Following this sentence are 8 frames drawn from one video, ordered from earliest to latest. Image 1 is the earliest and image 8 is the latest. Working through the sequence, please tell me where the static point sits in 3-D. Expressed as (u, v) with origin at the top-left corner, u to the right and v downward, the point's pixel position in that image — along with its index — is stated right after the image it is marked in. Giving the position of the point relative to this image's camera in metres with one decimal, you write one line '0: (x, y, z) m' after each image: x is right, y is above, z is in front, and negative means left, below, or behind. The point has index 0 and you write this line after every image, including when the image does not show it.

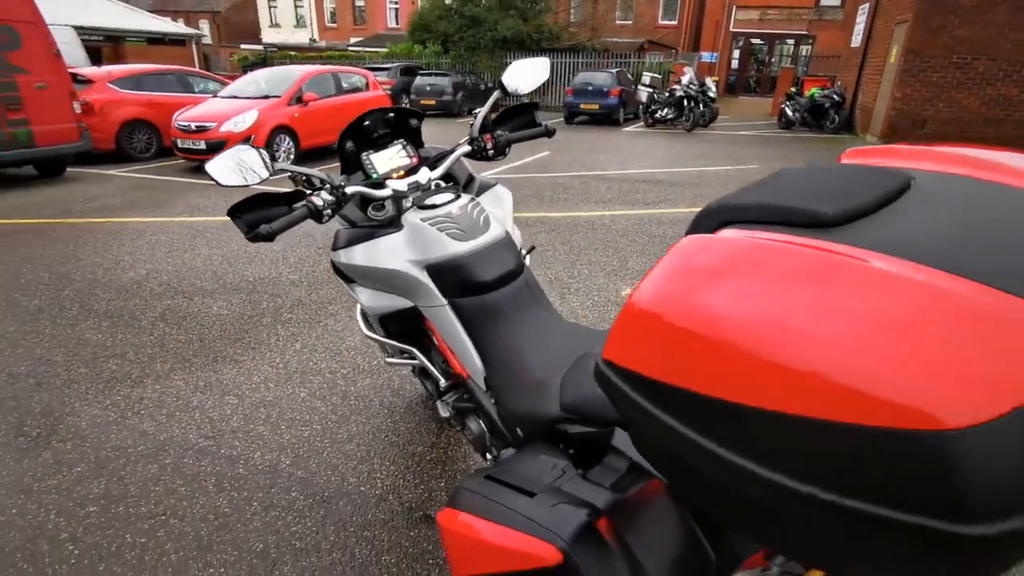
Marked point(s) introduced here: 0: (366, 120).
0: (-0.5, +0.6, +2.1) m
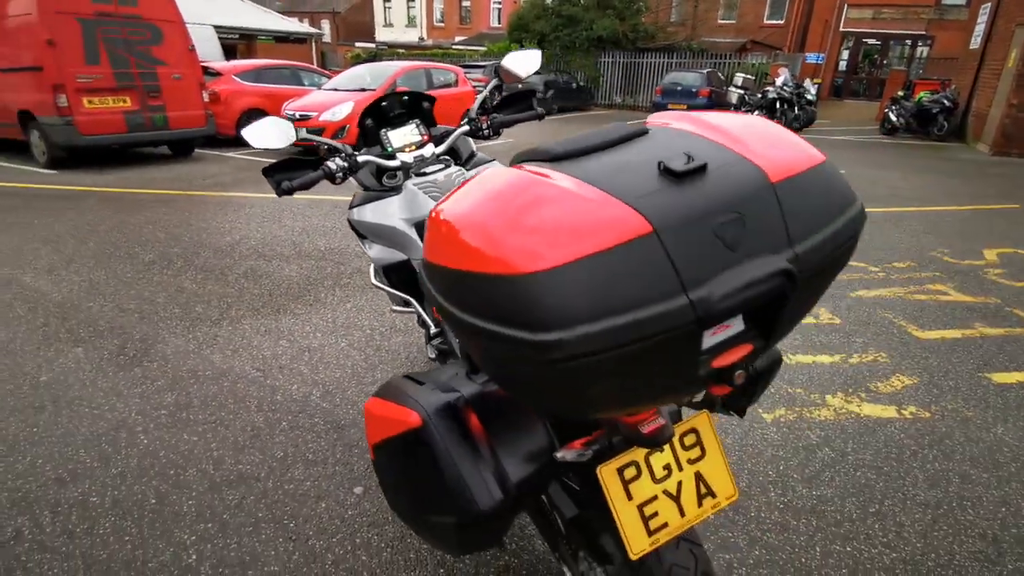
0: (-0.5, +0.8, +2.5) m
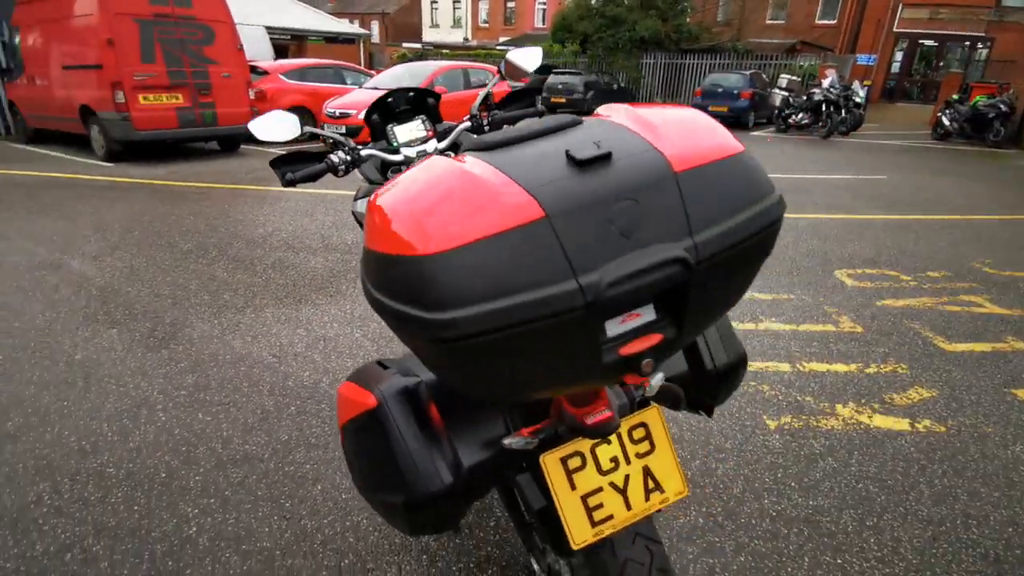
0: (-0.5, +0.8, +2.6) m
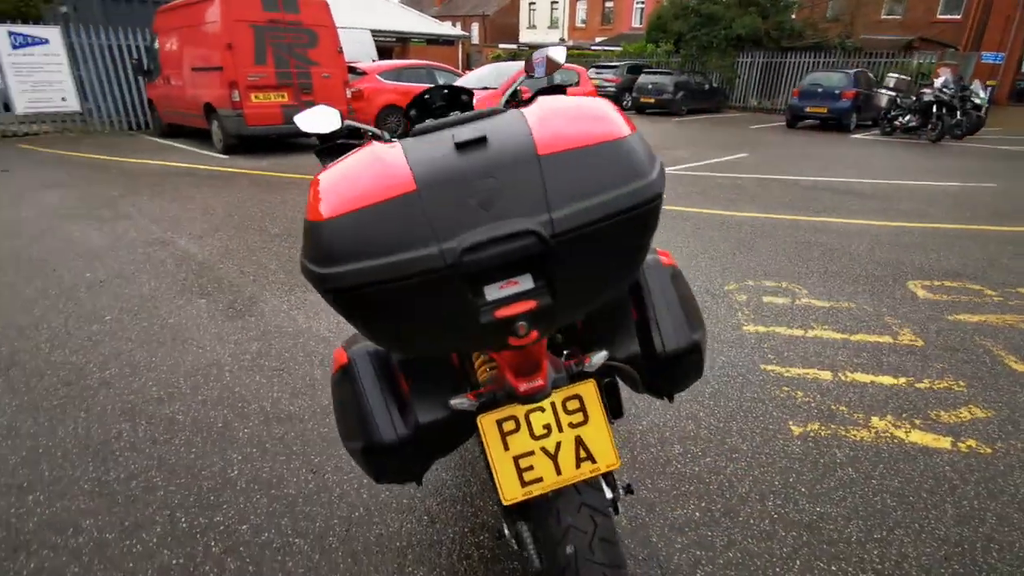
0: (-0.4, +0.9, +2.8) m
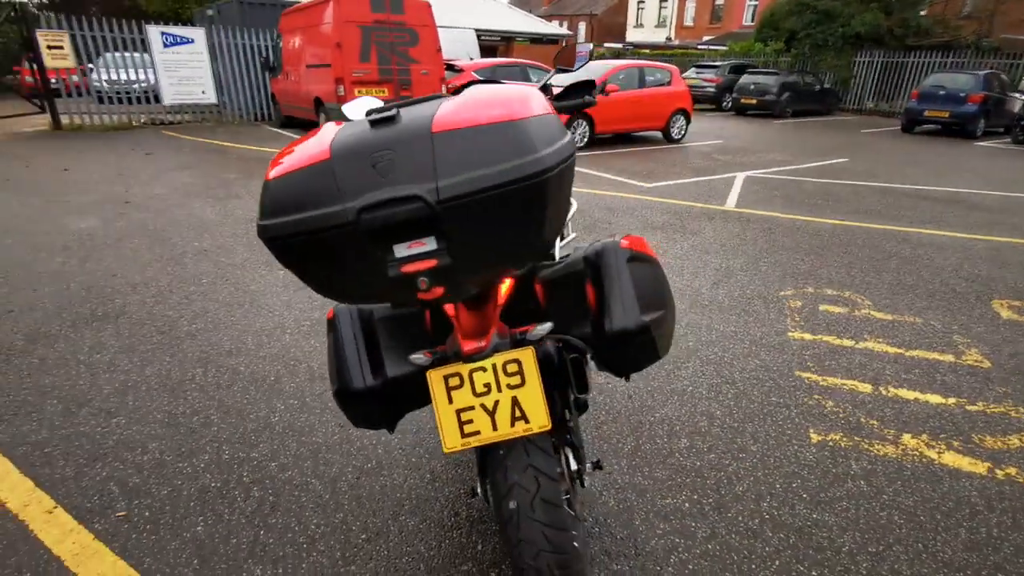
0: (-0.2, +1.0, +2.9) m
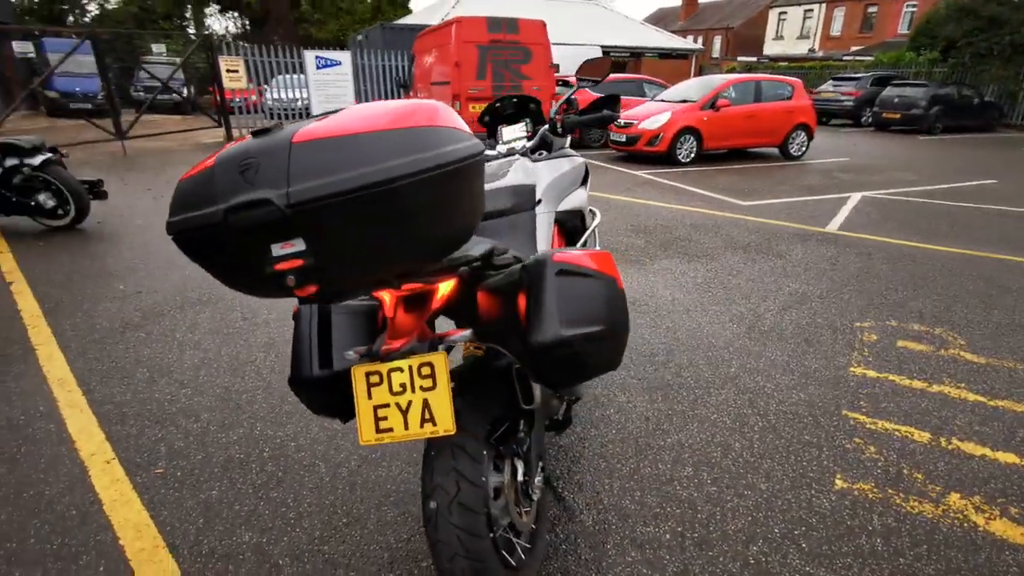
0: (-0.1, +1.0, +3.0) m
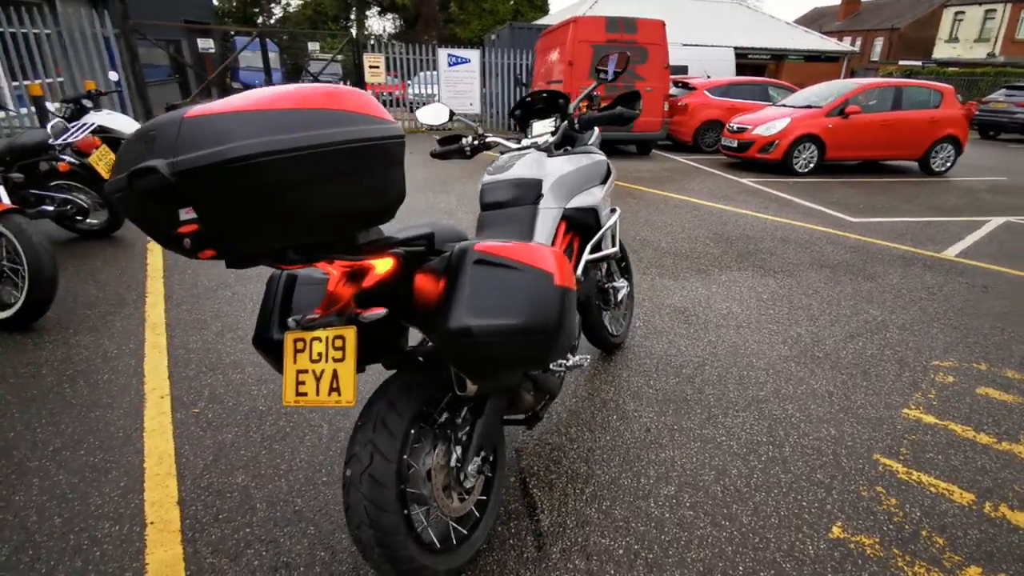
0: (+0.1, +1.0, +3.0) m
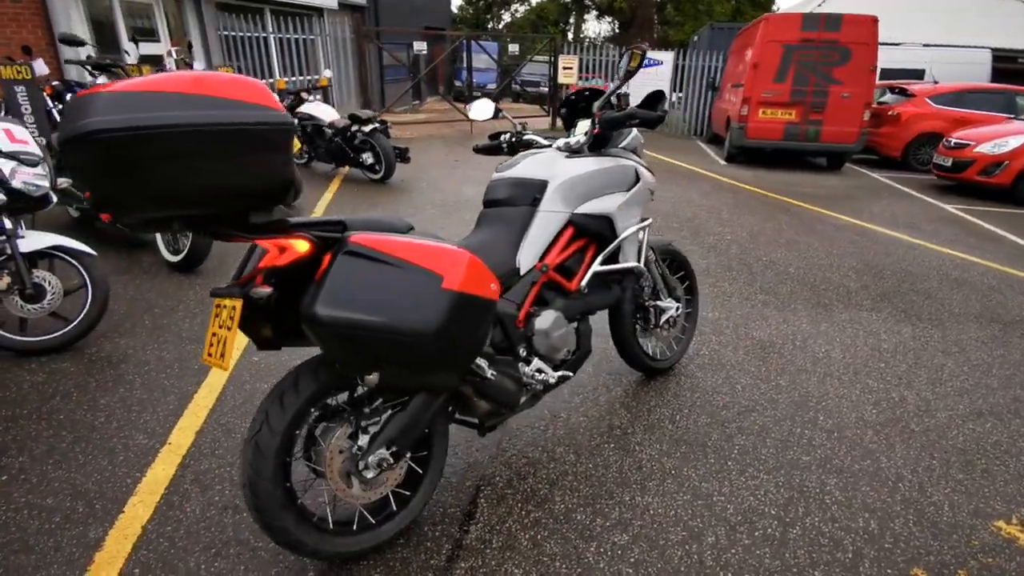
0: (+0.3, +1.0, +2.8) m
